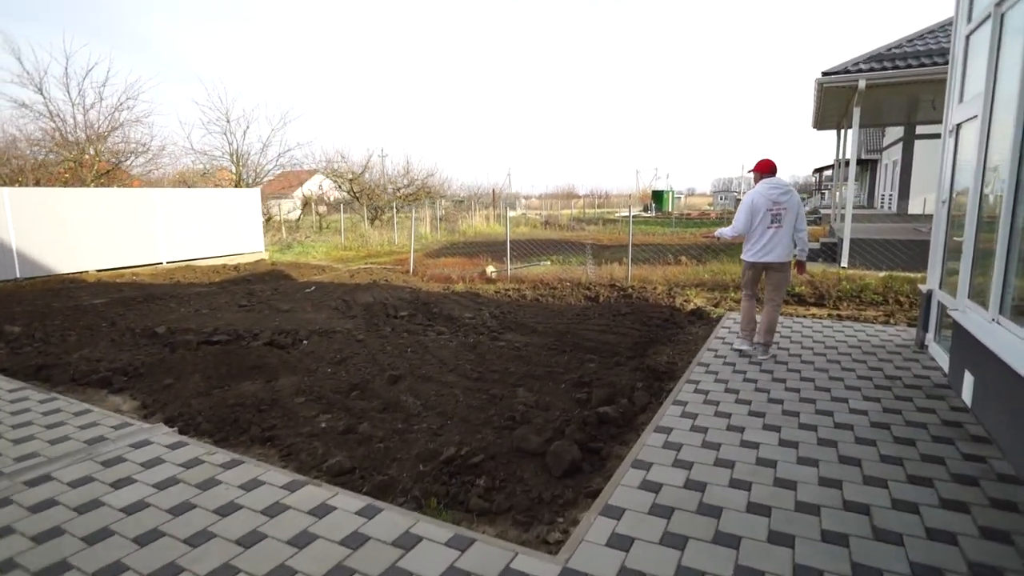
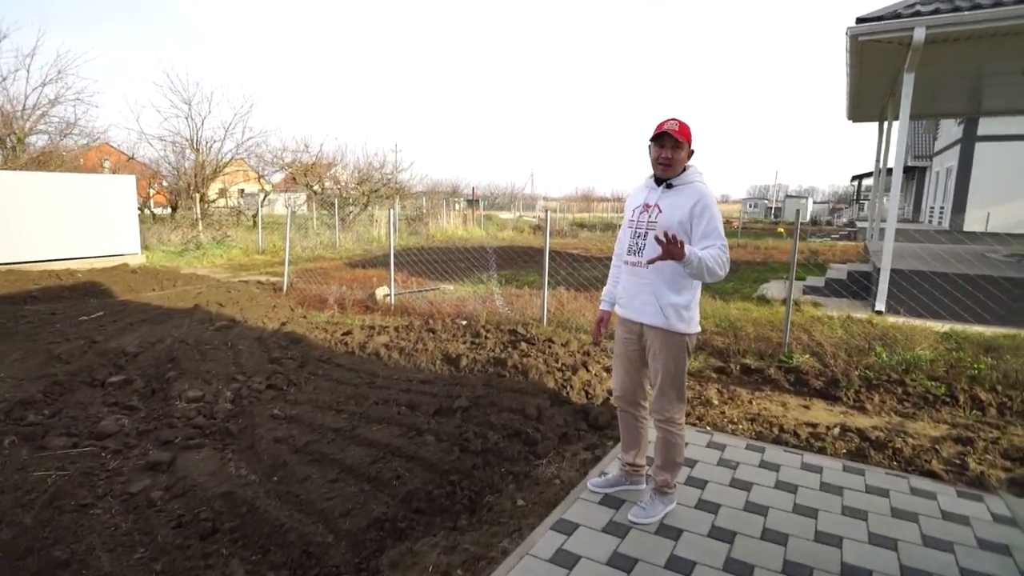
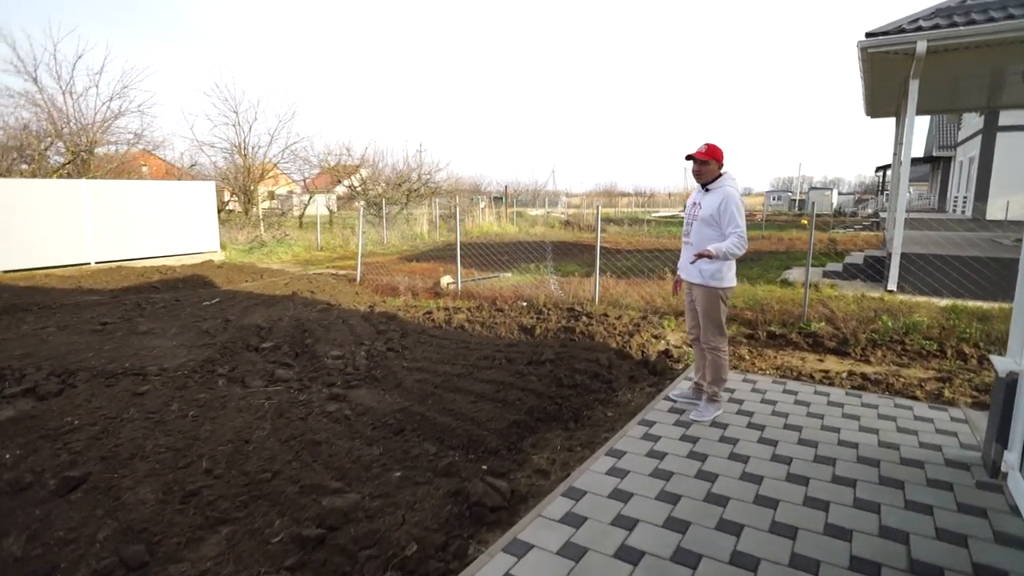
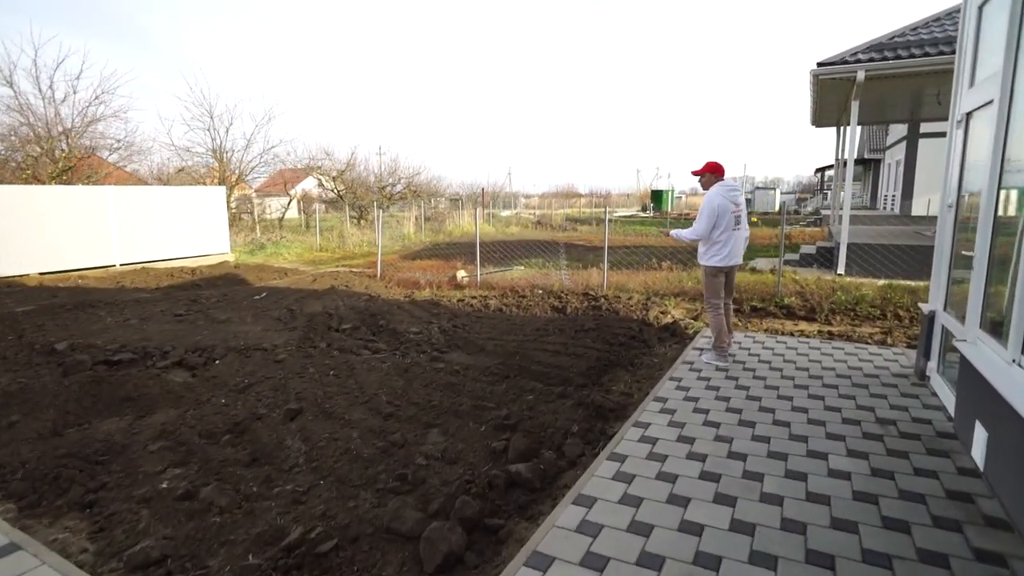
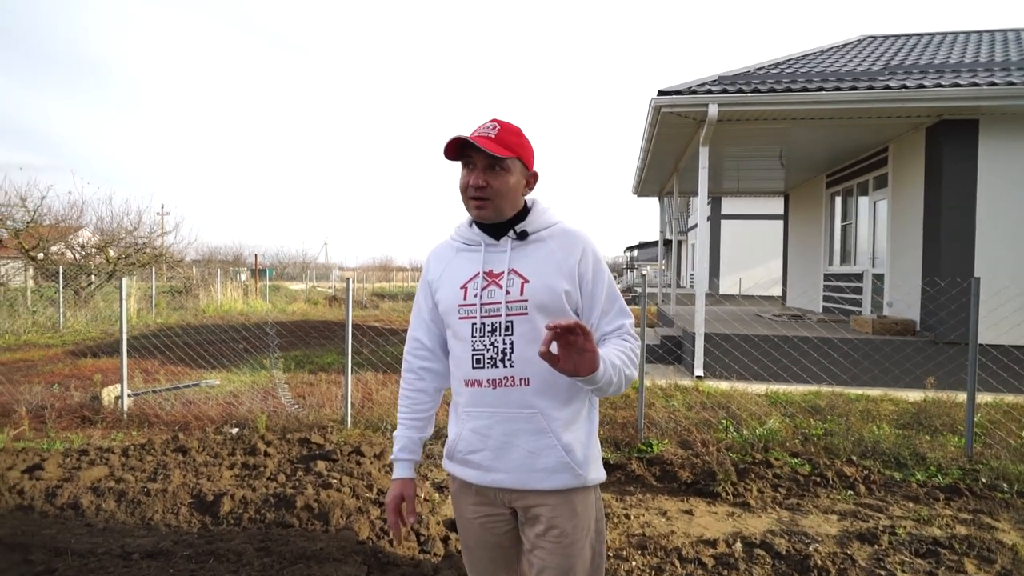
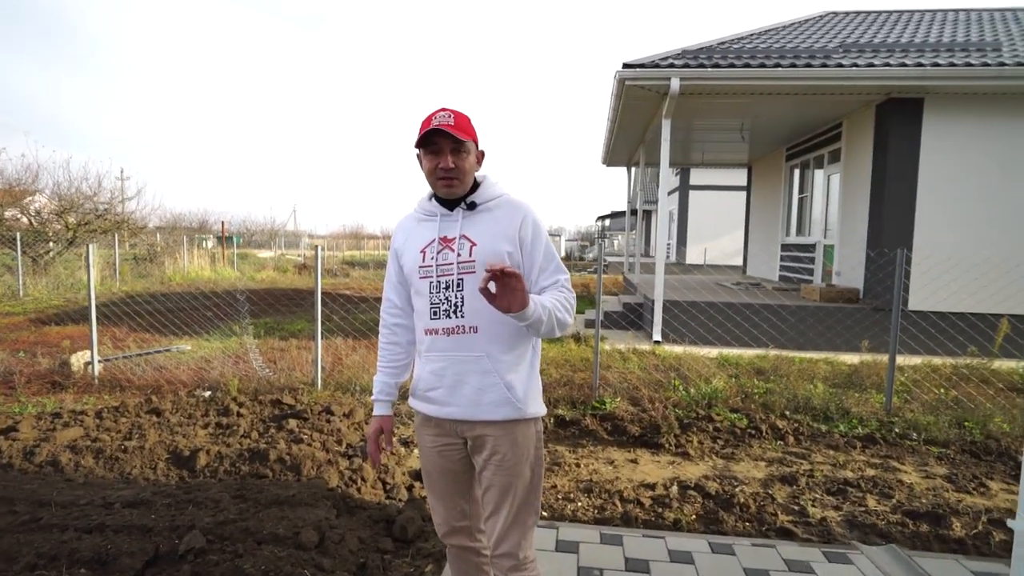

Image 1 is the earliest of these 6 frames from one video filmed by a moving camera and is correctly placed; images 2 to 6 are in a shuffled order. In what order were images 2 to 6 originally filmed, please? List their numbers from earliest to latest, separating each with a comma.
4, 3, 2, 6, 5
